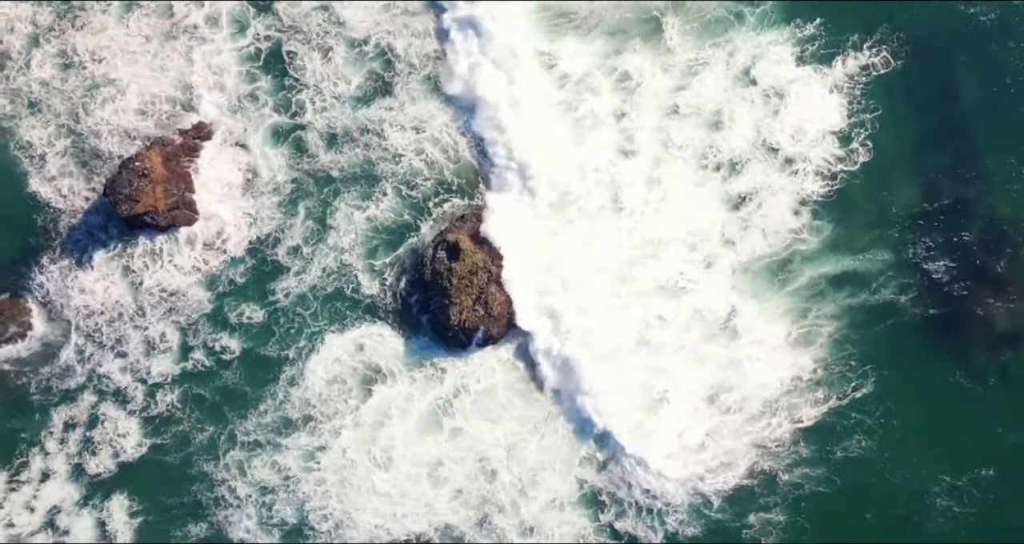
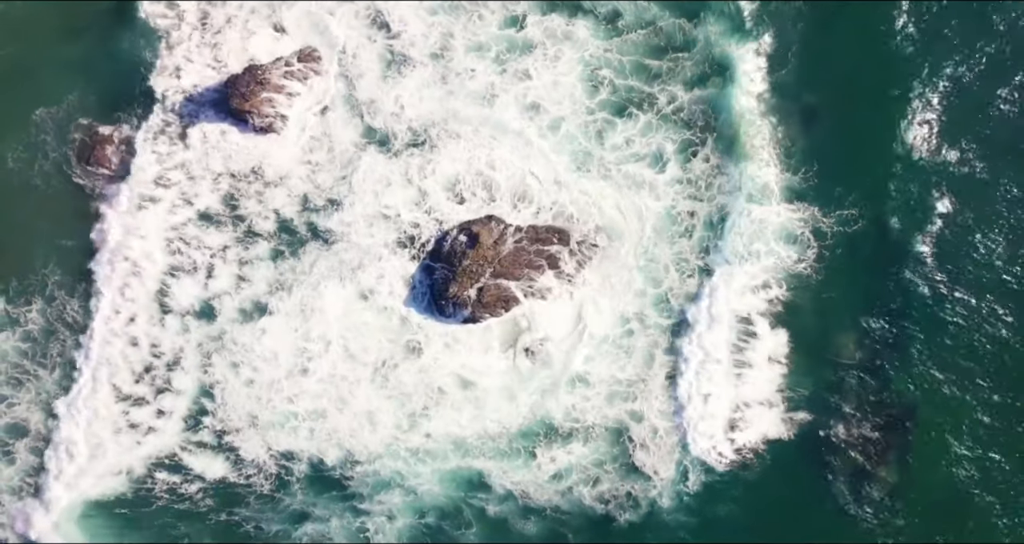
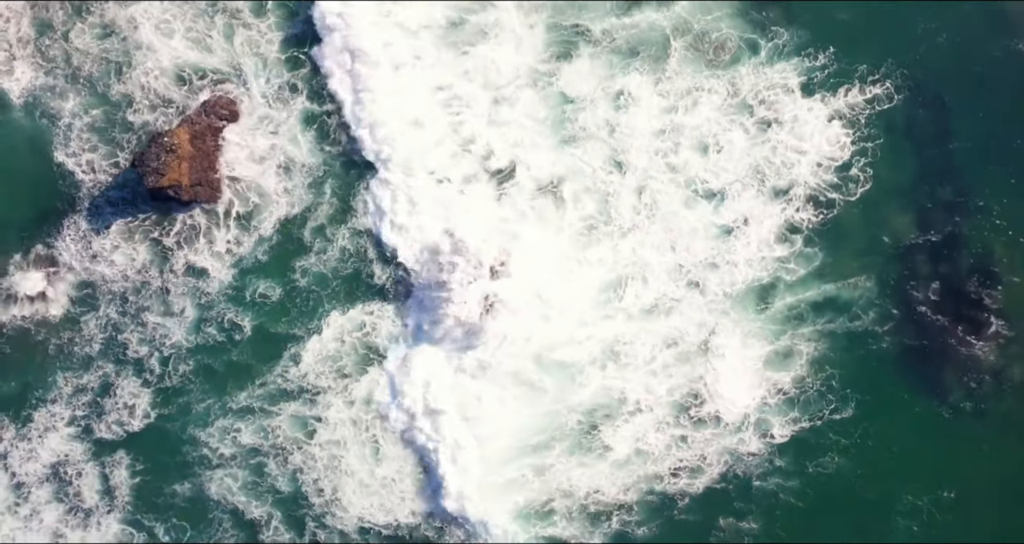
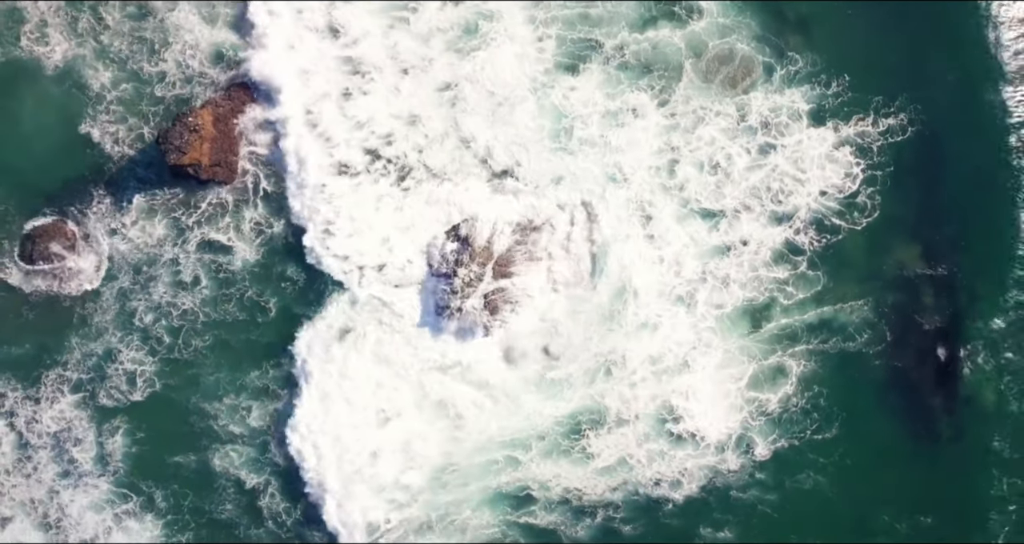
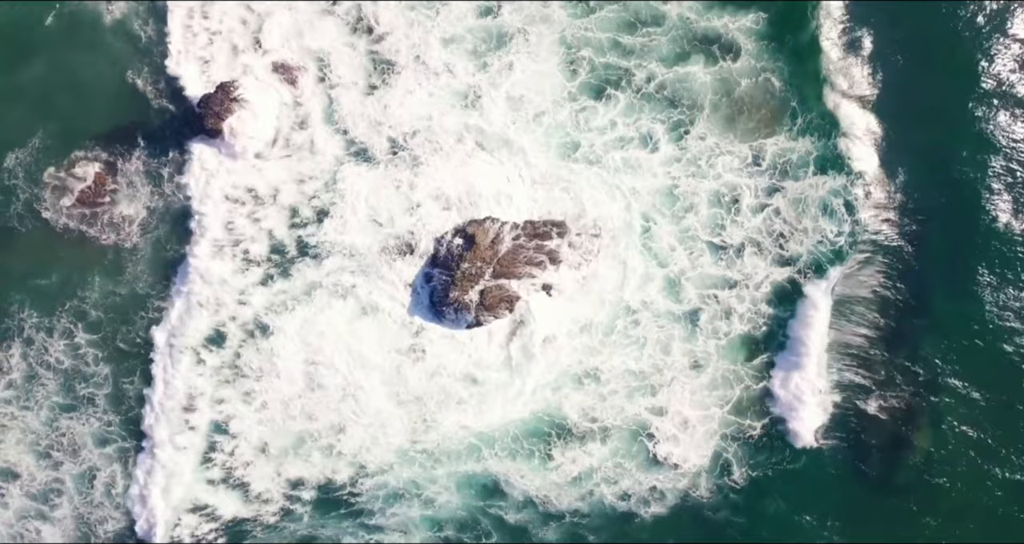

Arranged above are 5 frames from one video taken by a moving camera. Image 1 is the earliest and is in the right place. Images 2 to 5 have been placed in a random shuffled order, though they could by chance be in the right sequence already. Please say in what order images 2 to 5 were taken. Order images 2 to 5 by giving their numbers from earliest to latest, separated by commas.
3, 4, 5, 2
